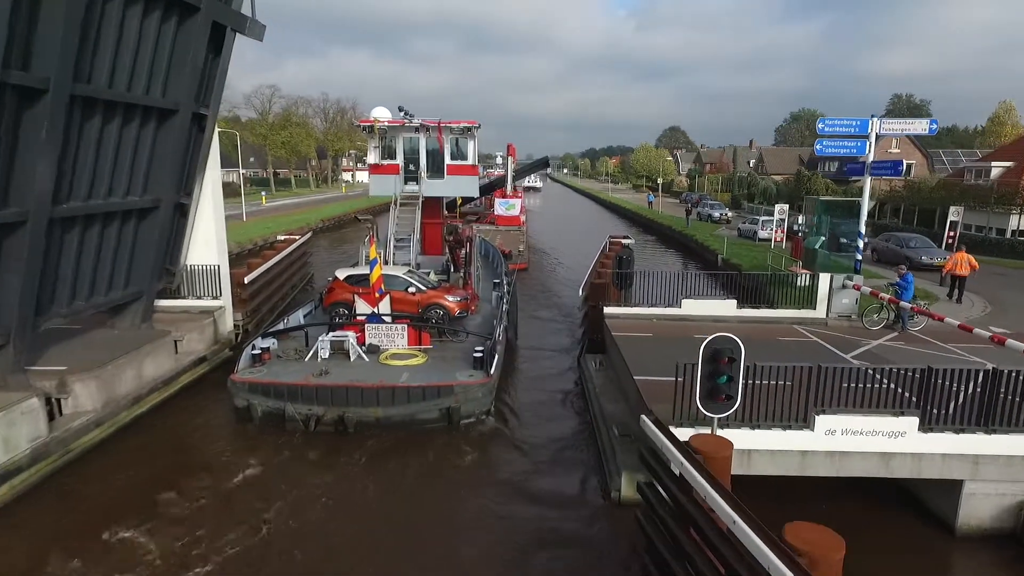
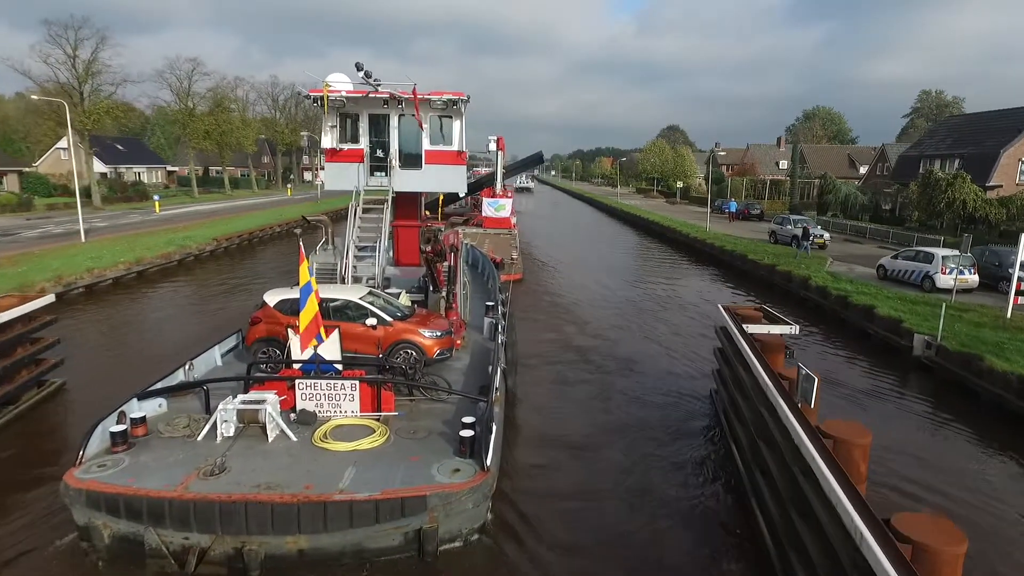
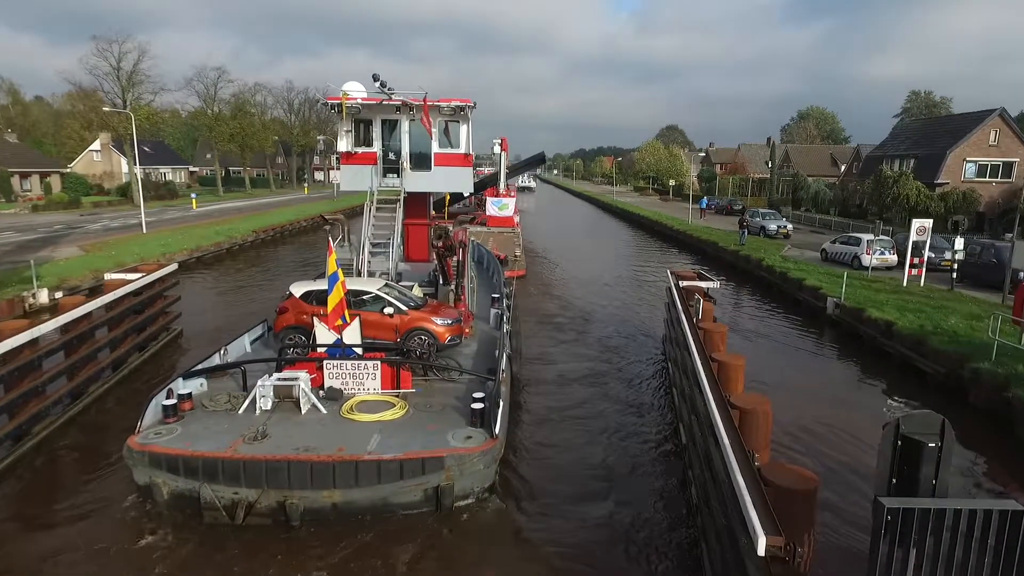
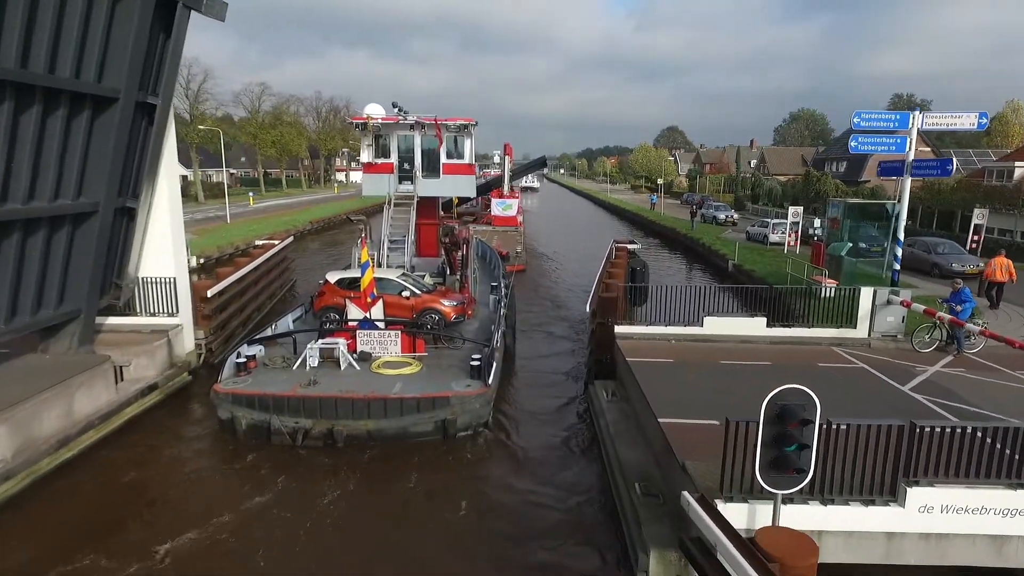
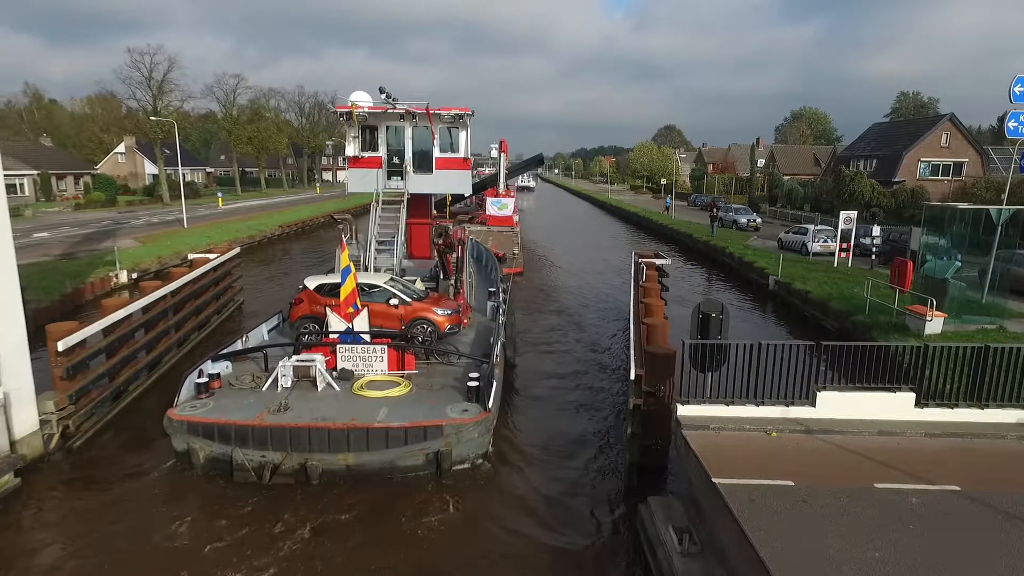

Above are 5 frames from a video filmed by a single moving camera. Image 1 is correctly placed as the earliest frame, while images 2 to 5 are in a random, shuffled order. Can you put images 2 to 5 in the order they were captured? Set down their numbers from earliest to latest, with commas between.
4, 5, 3, 2
